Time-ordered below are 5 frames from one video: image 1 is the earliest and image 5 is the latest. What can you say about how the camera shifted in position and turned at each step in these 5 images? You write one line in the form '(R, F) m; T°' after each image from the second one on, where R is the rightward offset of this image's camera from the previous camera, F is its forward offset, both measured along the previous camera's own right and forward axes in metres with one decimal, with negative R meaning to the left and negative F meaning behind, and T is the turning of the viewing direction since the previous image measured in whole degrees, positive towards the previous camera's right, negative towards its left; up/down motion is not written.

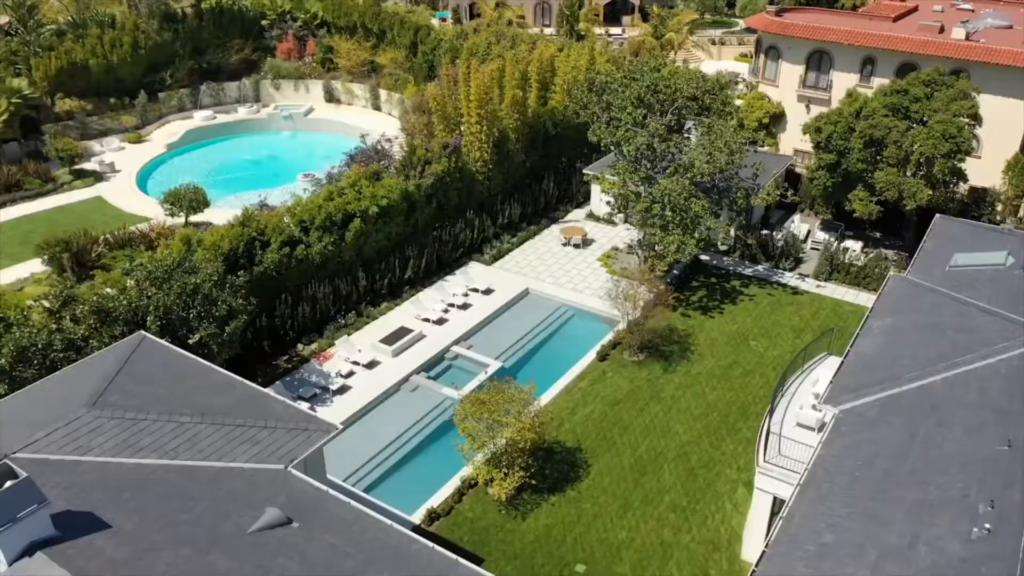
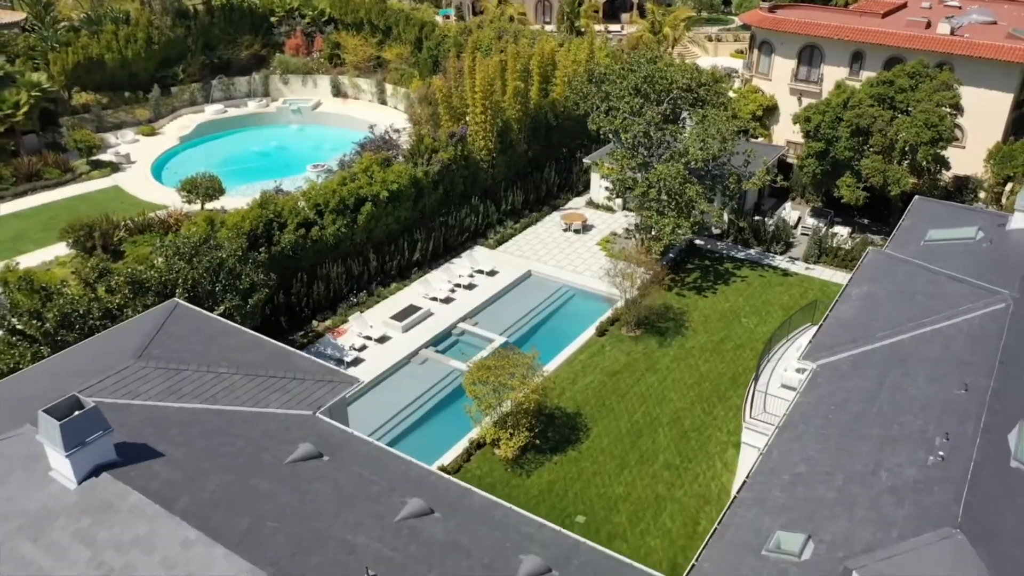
(-0.1, -1.7) m; 0°
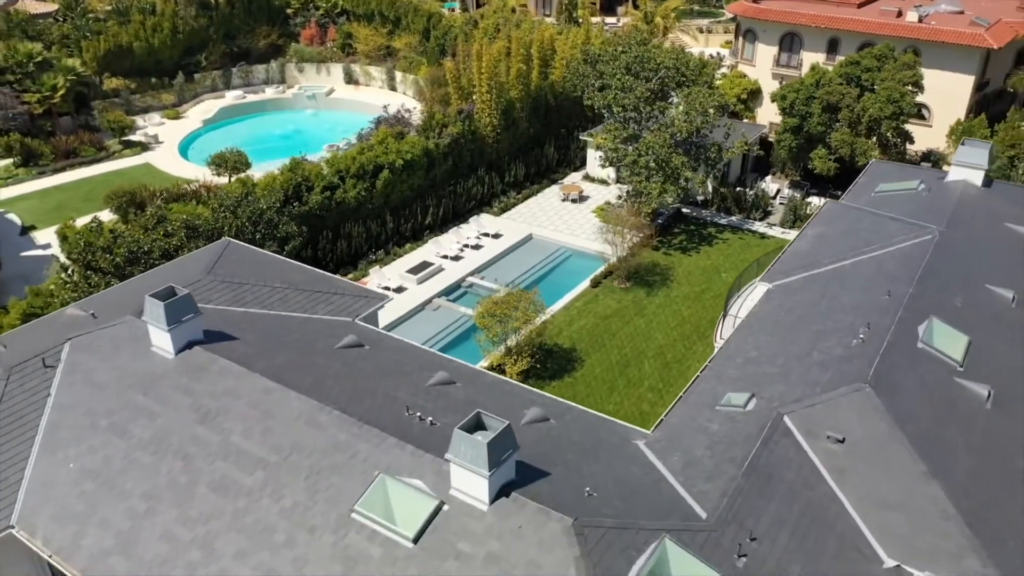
(-0.1, -3.6) m; 0°
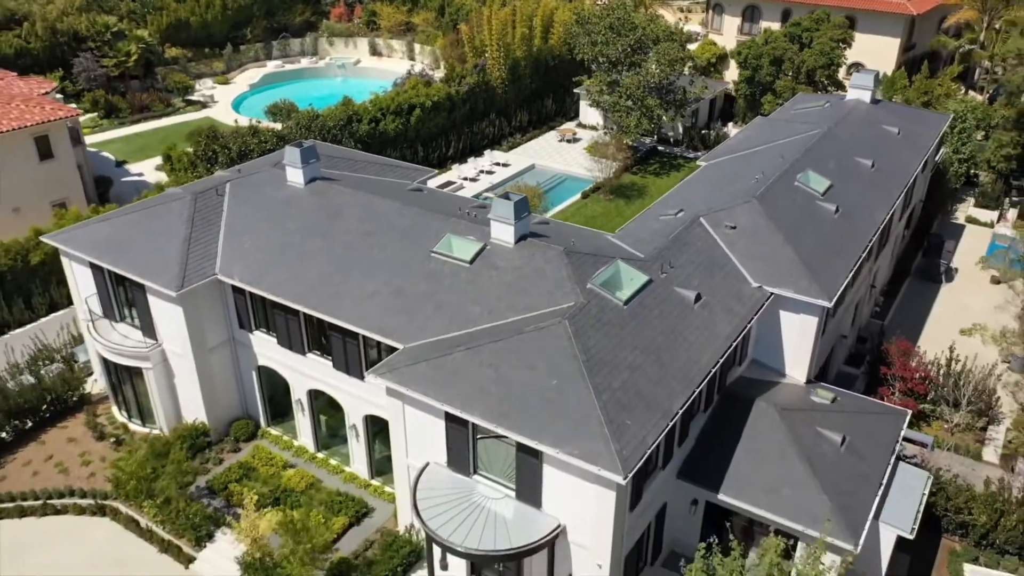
(-0.4, -9.1) m; 0°
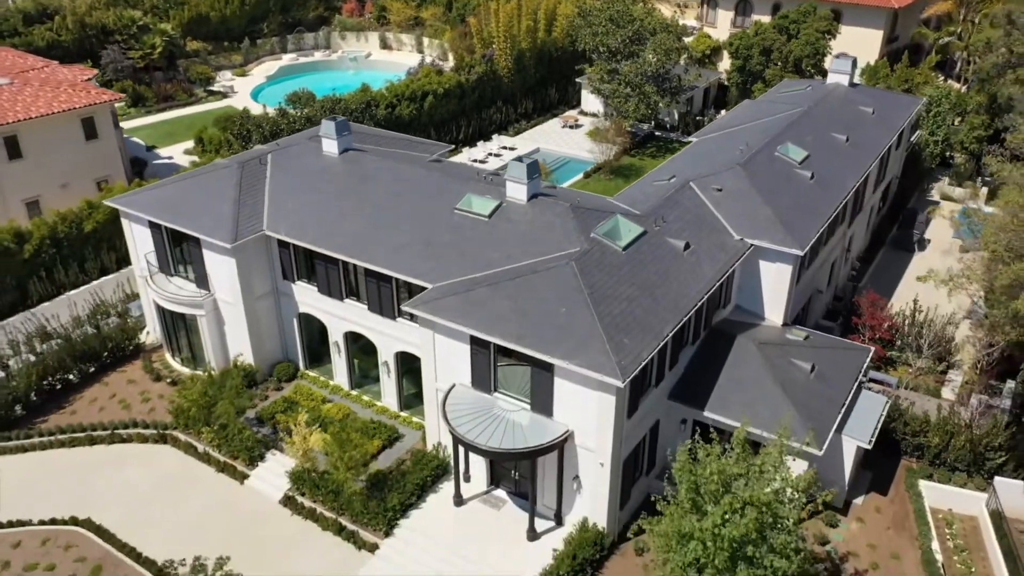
(-0.4, -3.3) m; 0°
